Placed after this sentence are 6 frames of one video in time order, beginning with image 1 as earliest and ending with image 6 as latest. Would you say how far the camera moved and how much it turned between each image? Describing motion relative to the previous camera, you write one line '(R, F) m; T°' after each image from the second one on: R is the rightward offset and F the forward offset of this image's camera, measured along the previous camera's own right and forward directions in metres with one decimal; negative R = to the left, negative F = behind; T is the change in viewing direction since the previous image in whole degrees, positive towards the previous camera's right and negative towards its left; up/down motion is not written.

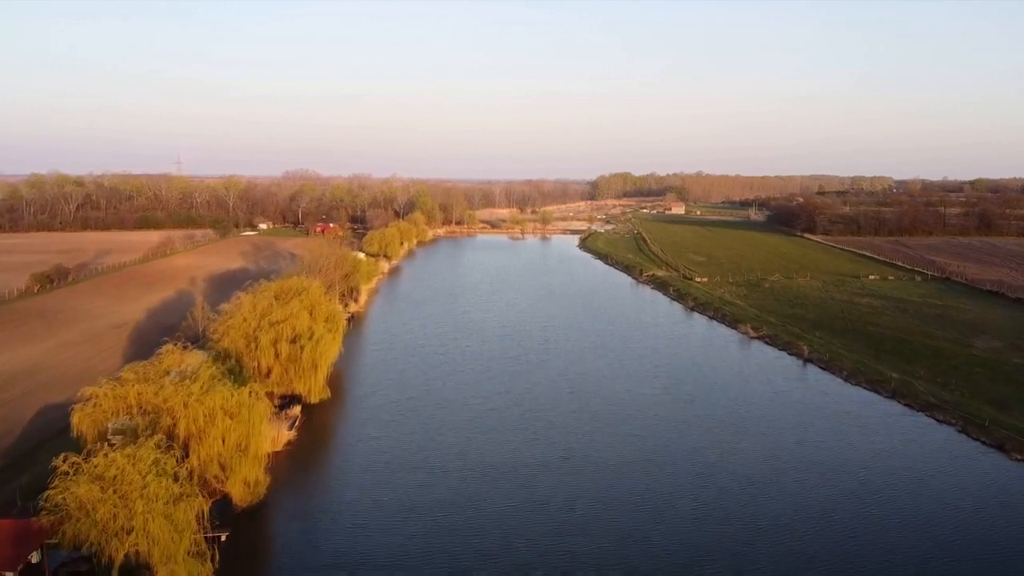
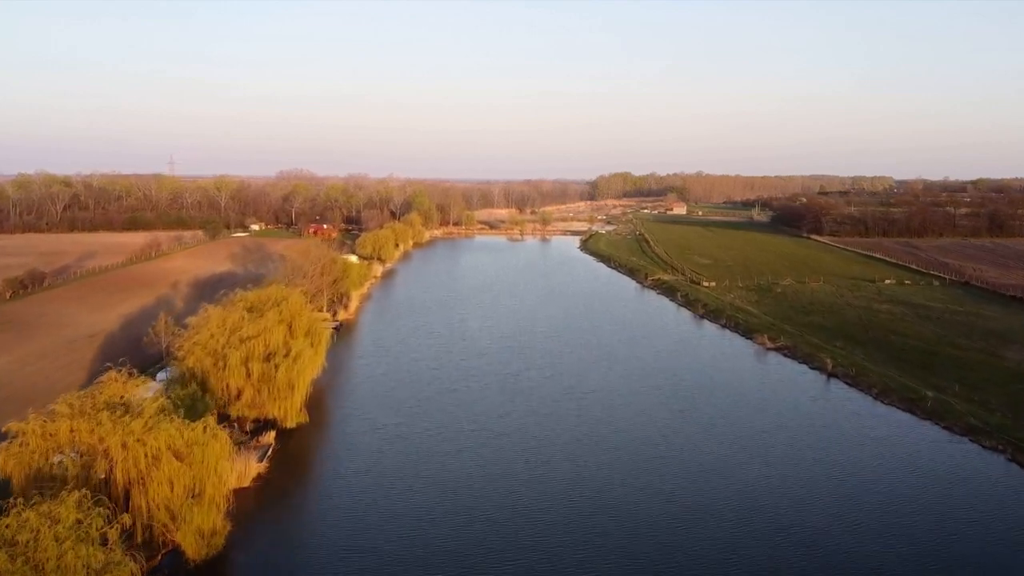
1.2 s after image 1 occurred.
(0.0, +1.5) m; 0°
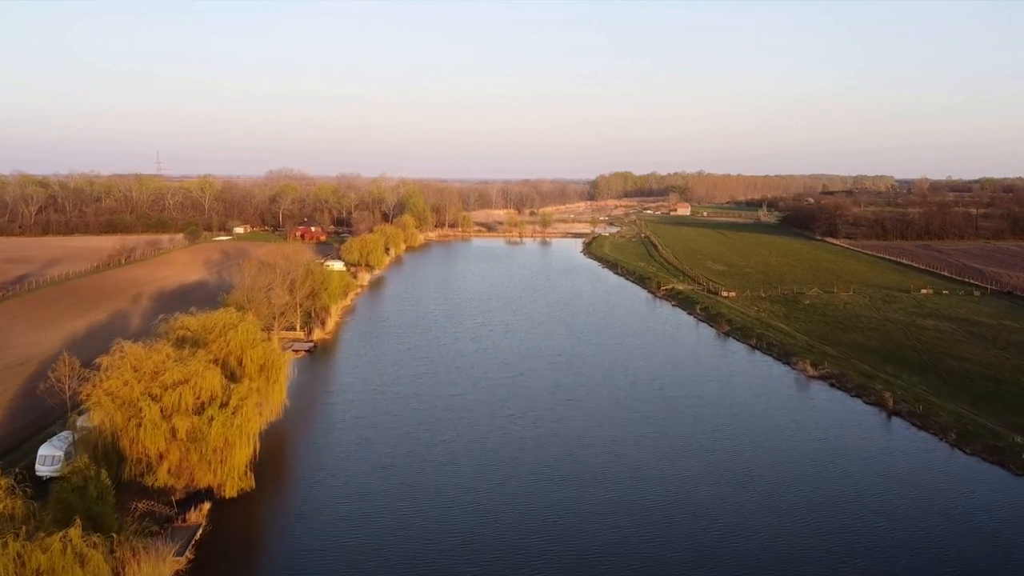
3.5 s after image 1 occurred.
(0.0, +2.8) m; 0°
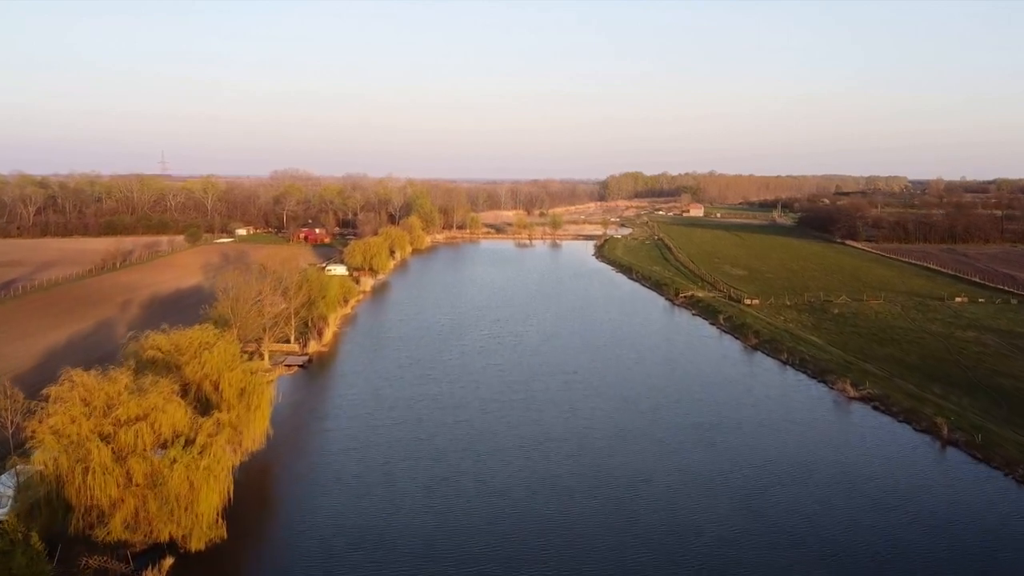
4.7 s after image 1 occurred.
(0.0, +1.5) m; -1°
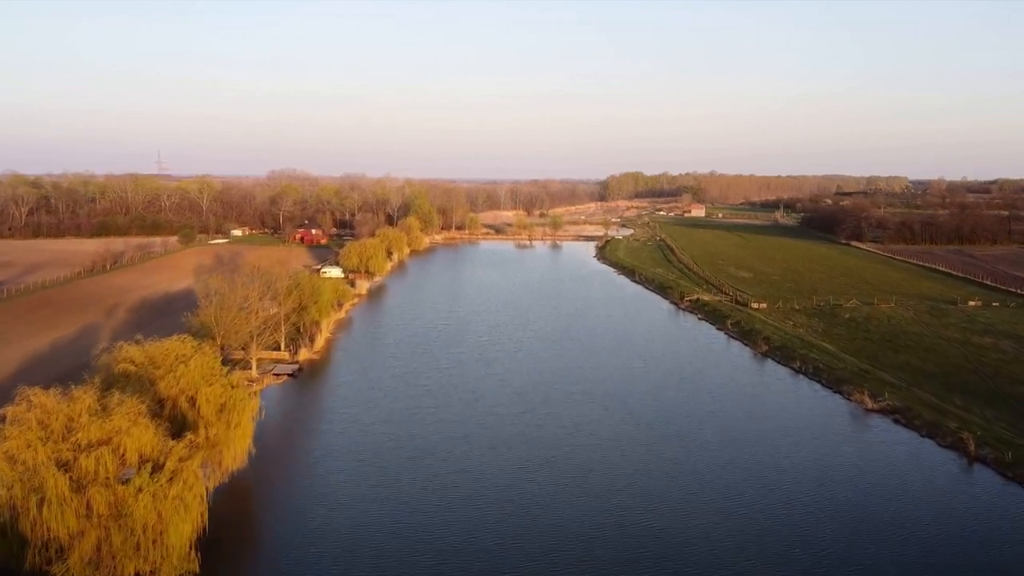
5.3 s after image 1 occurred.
(0.0, +0.8) m; 0°
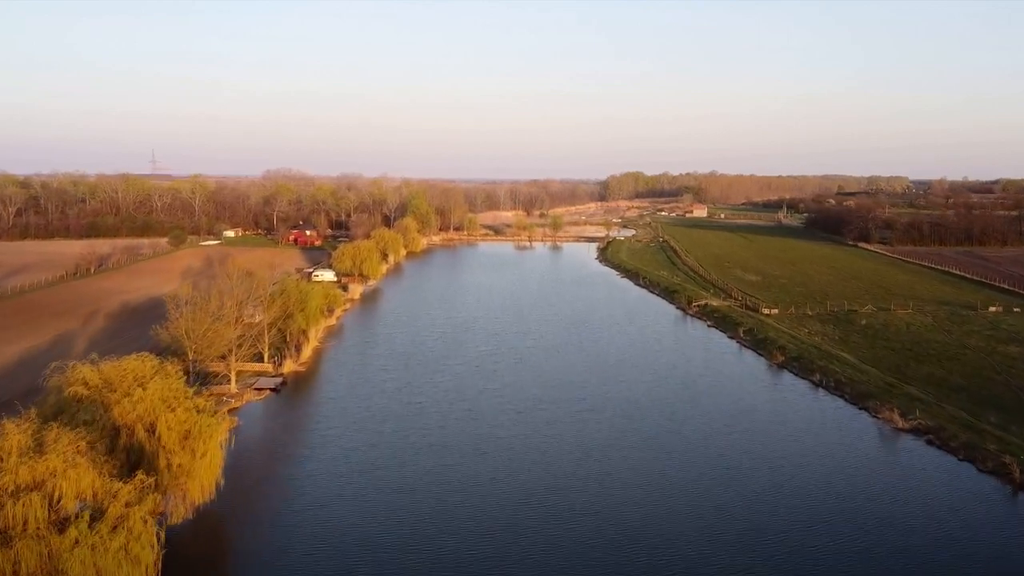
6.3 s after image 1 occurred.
(0.0, +1.2) m; 0°
